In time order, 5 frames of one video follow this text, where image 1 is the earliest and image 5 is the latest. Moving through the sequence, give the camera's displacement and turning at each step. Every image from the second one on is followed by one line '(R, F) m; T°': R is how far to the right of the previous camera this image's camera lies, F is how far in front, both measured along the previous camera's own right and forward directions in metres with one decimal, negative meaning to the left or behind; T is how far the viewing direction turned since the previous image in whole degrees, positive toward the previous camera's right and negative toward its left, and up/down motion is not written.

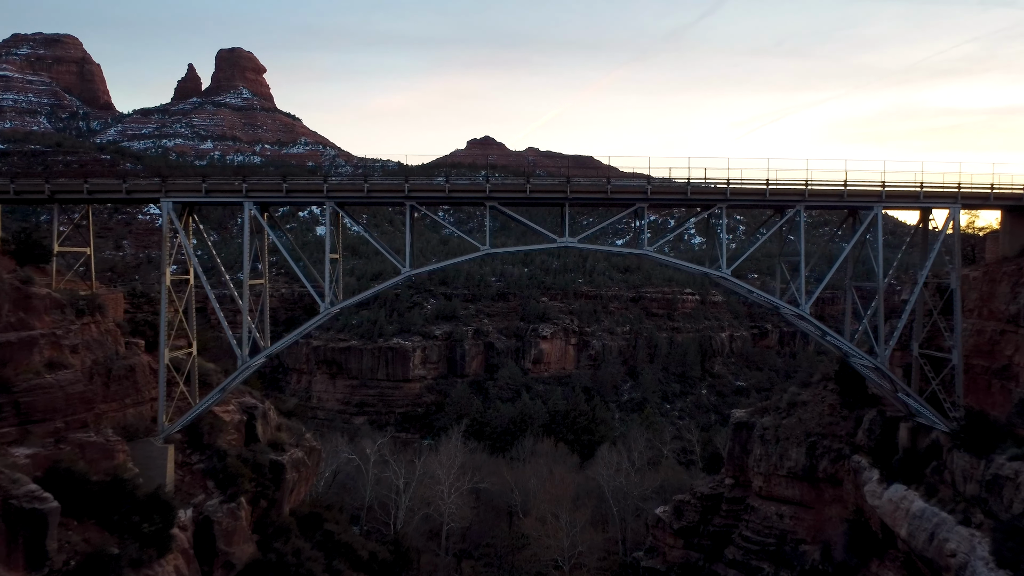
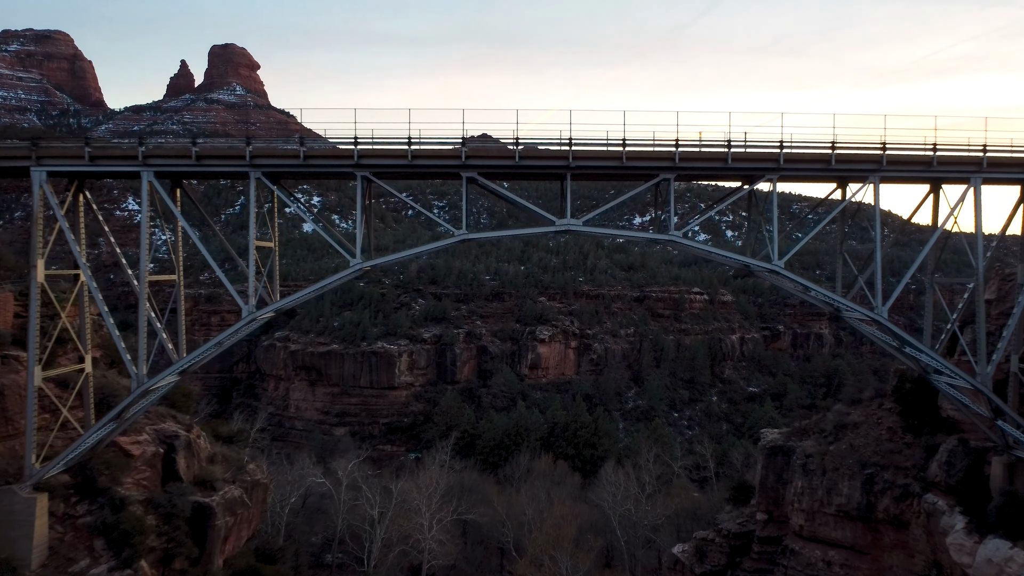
(+0.1, +2.8) m; 0°
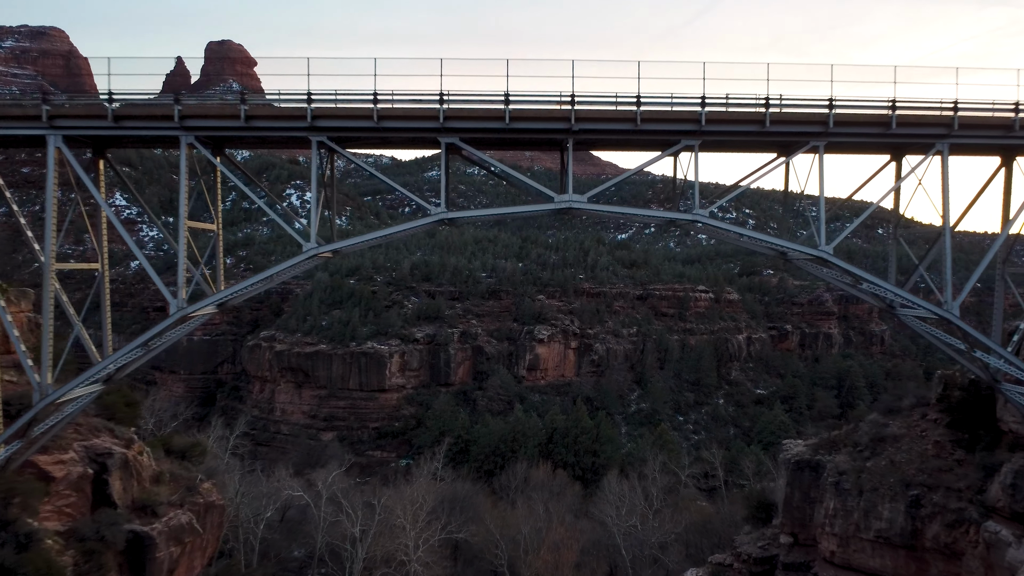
(+0.1, +1.6) m; 0°
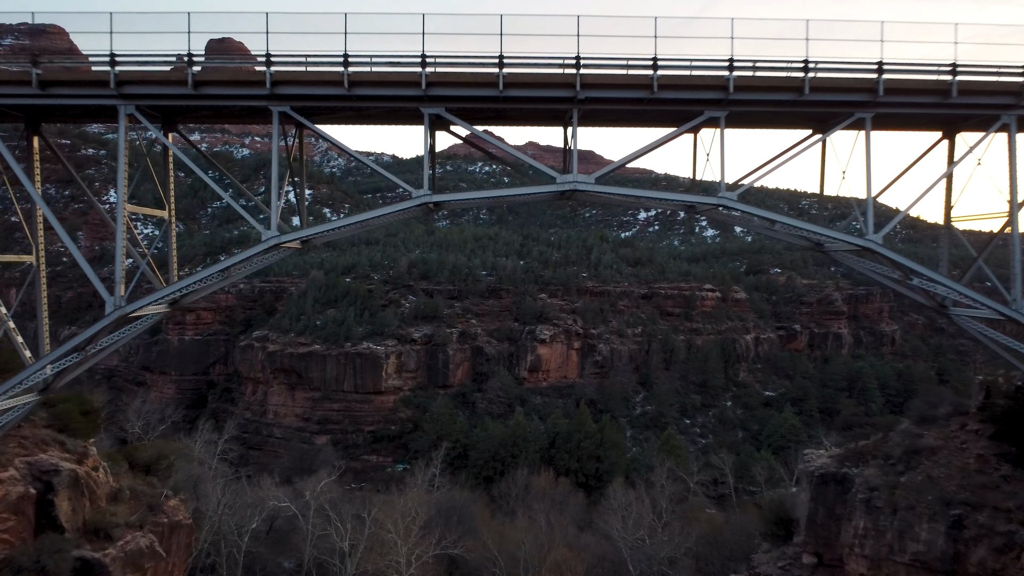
(+0.1, +1.1) m; 0°
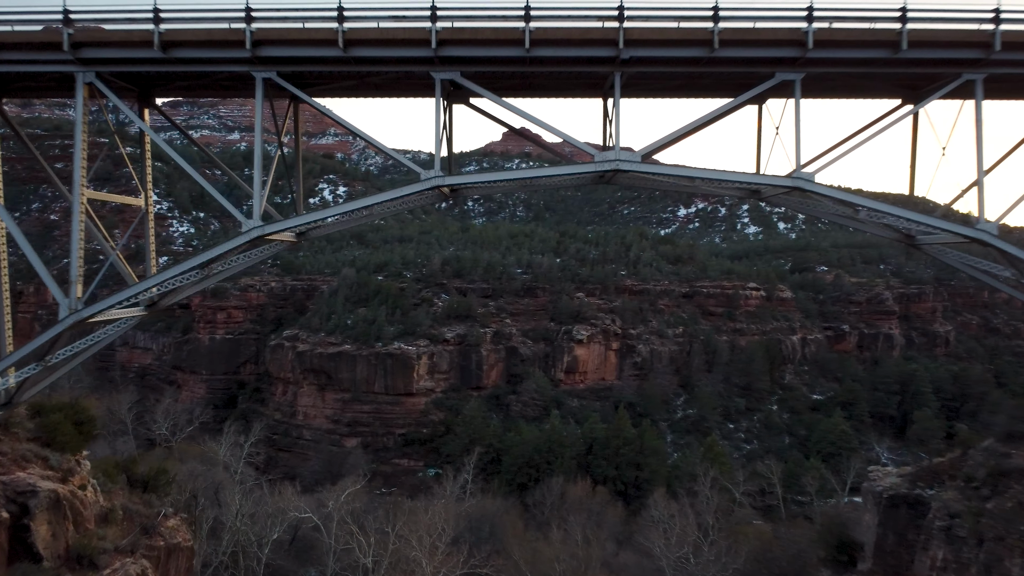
(+0.1, +1.1) m; -2°
